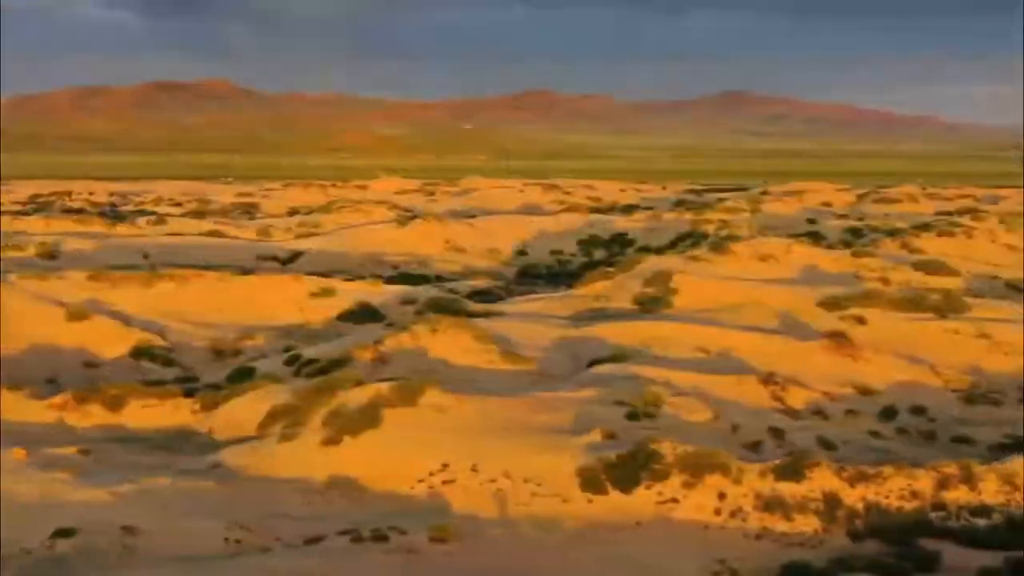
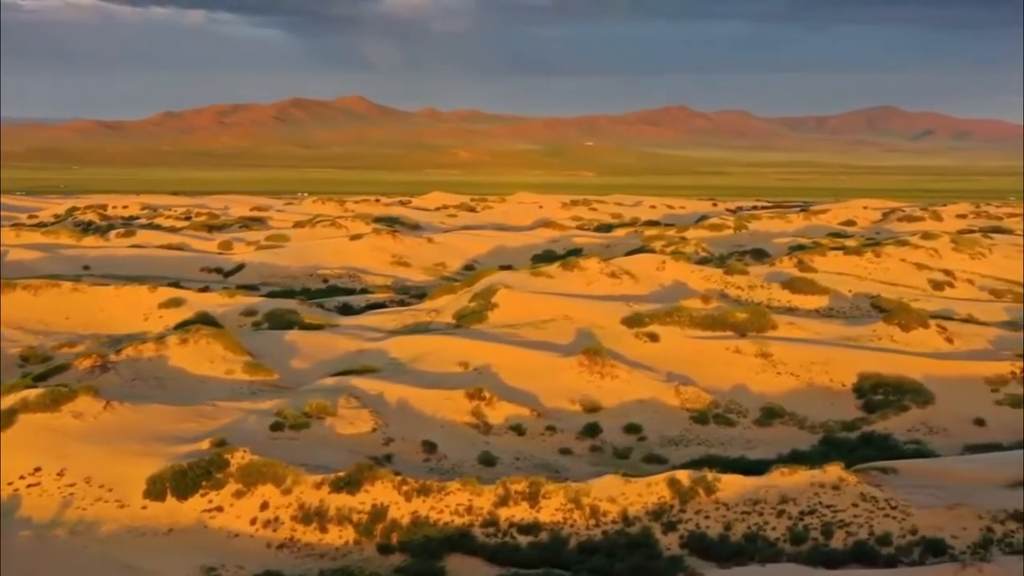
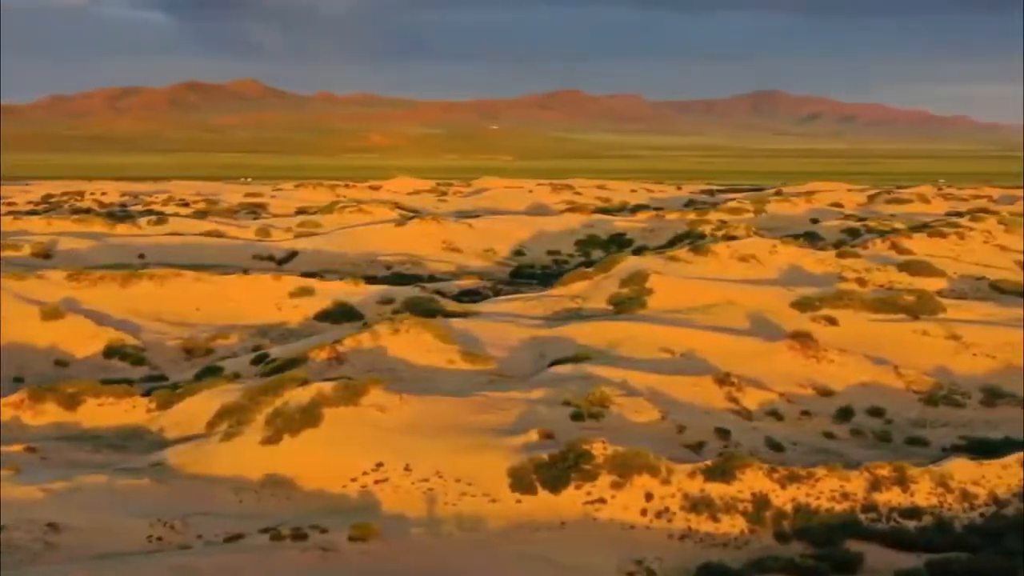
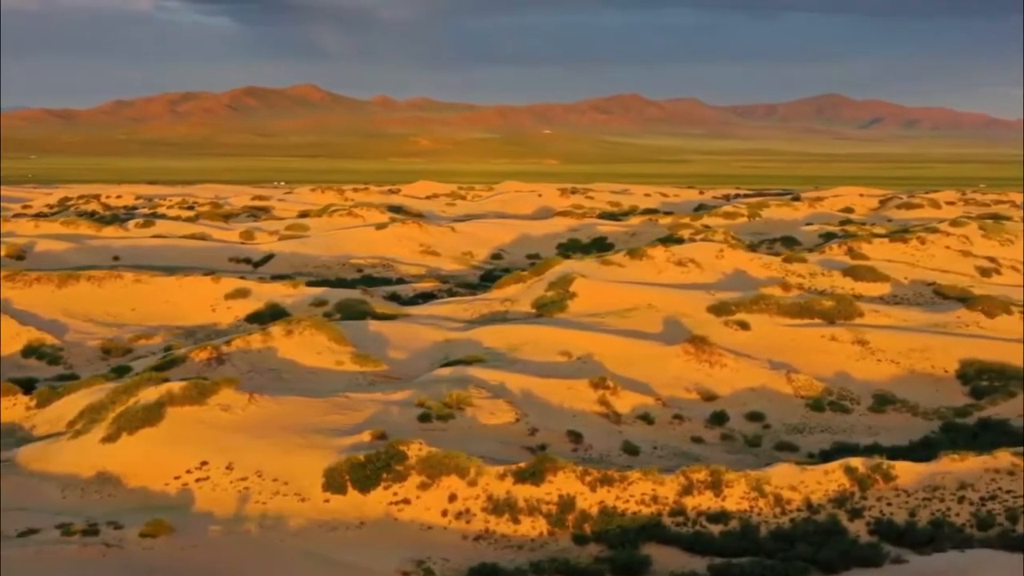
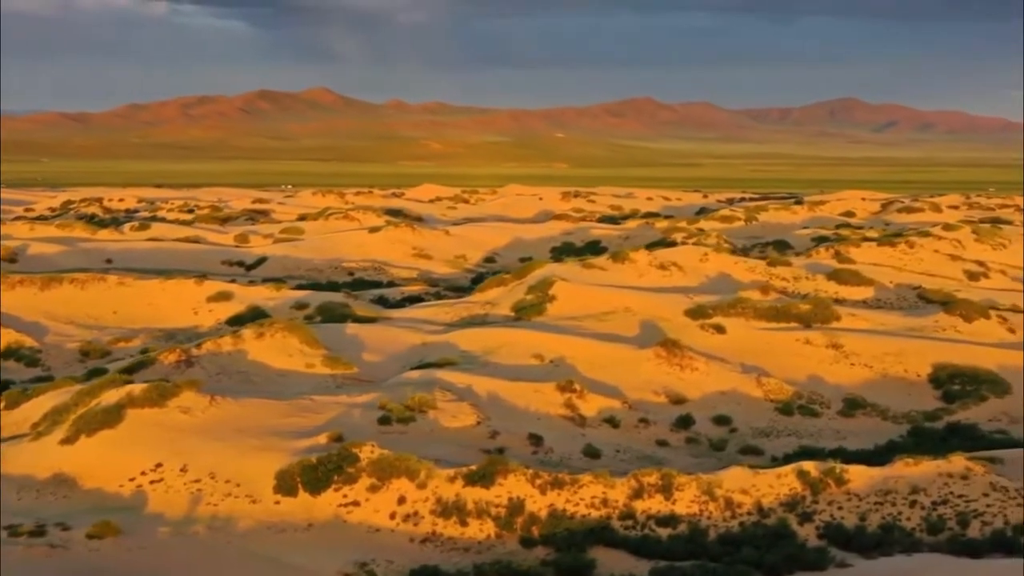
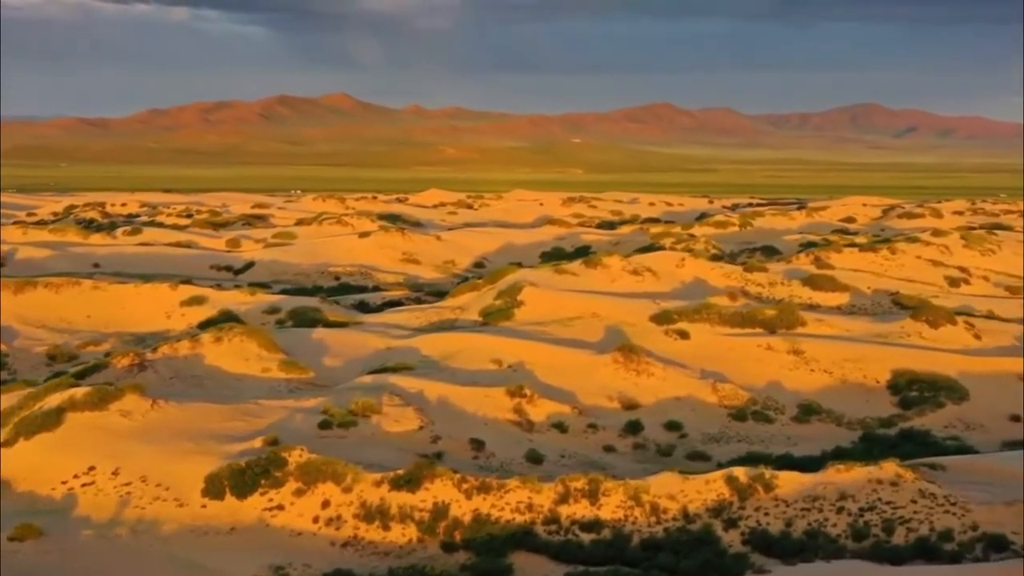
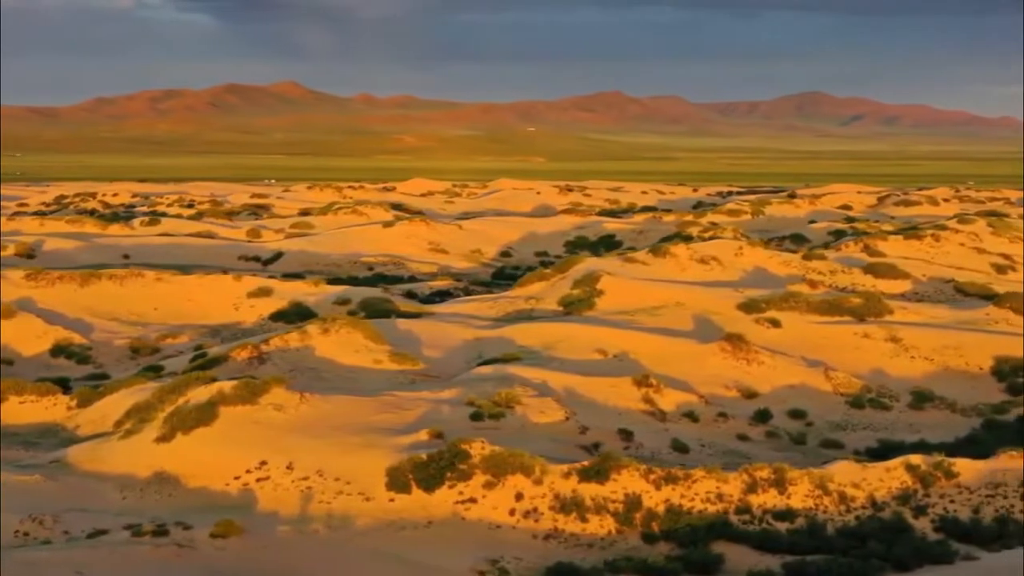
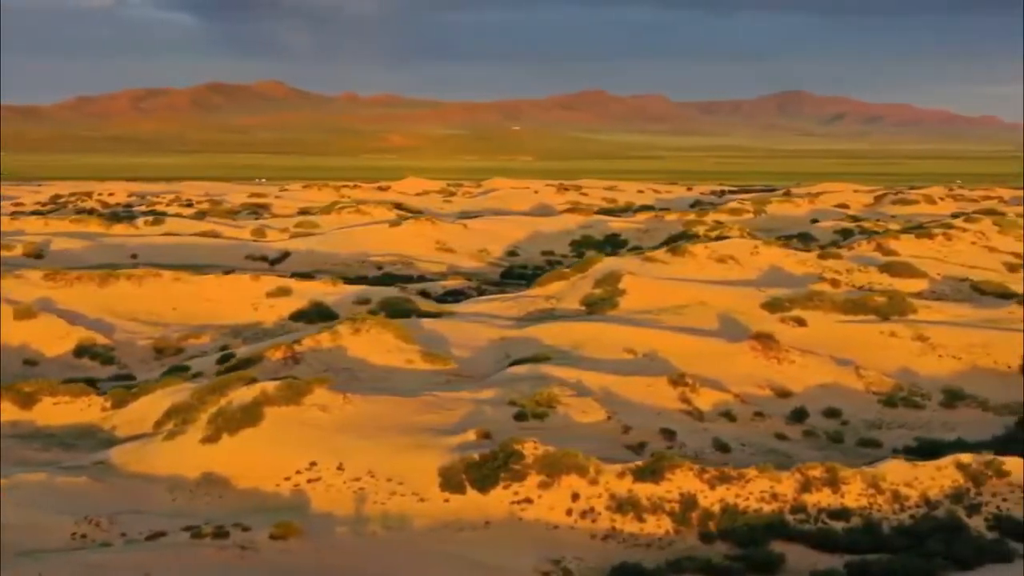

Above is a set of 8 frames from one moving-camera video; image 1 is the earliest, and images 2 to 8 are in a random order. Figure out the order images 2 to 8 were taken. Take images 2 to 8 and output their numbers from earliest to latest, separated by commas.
3, 8, 7, 4, 5, 6, 2
